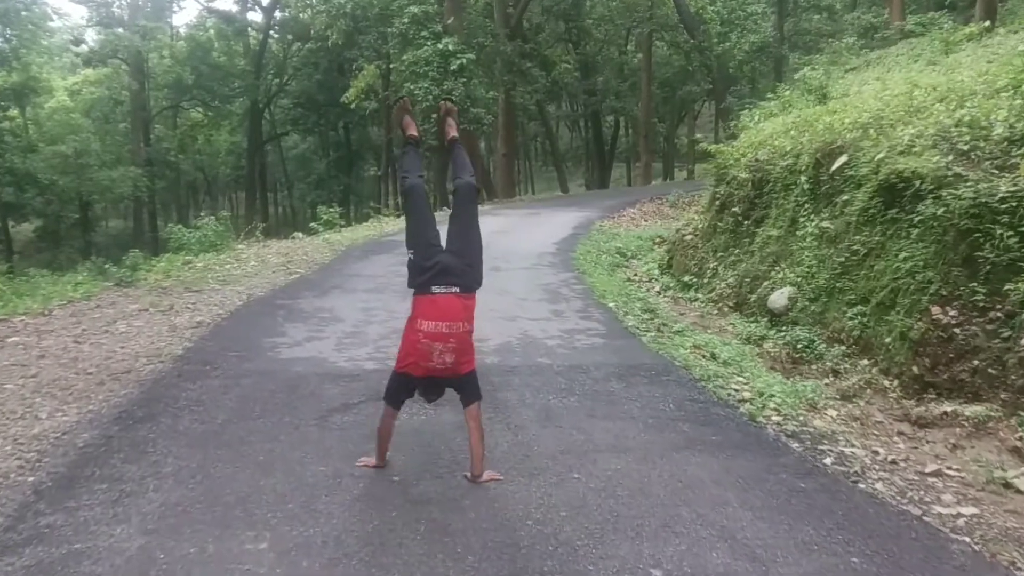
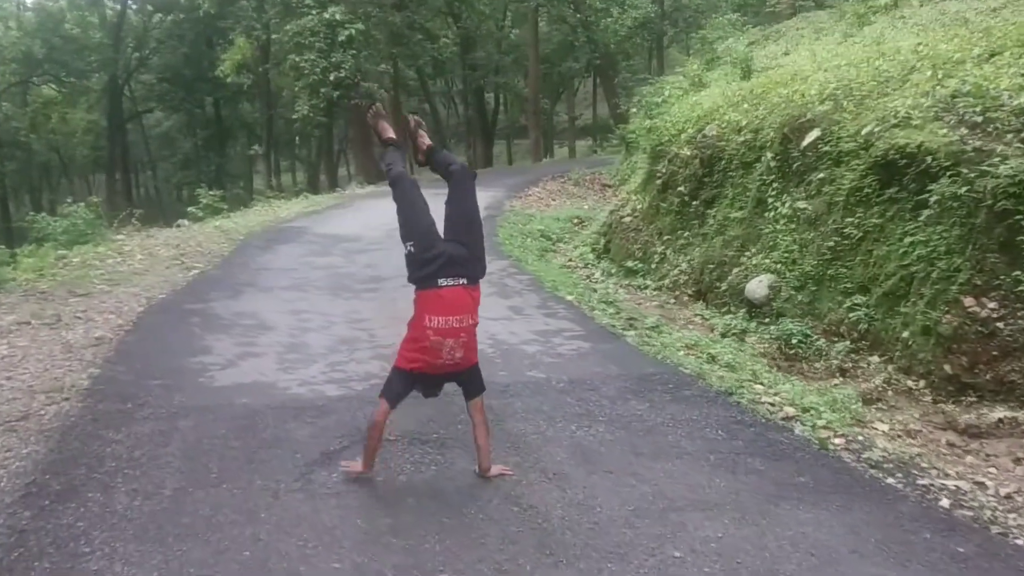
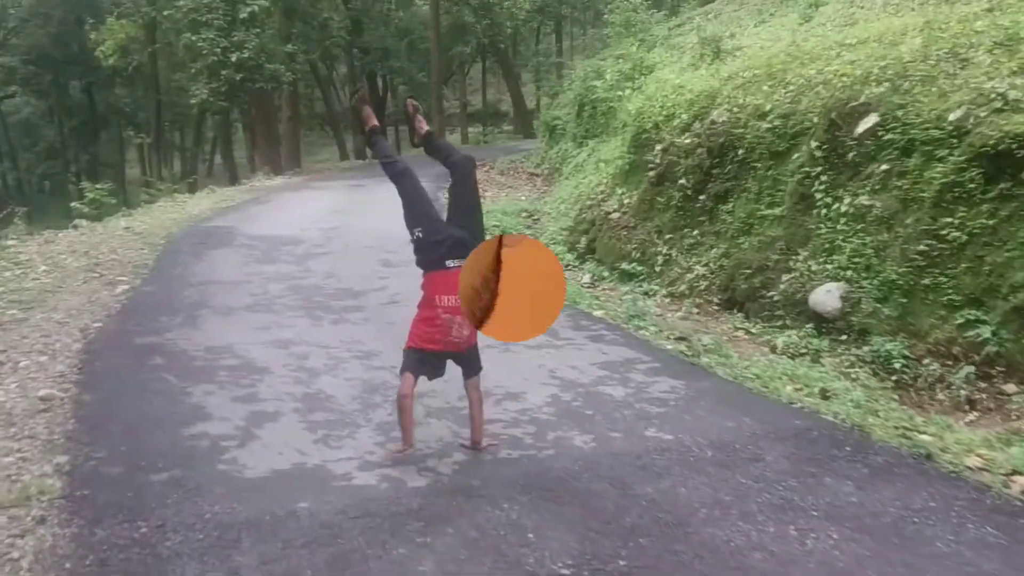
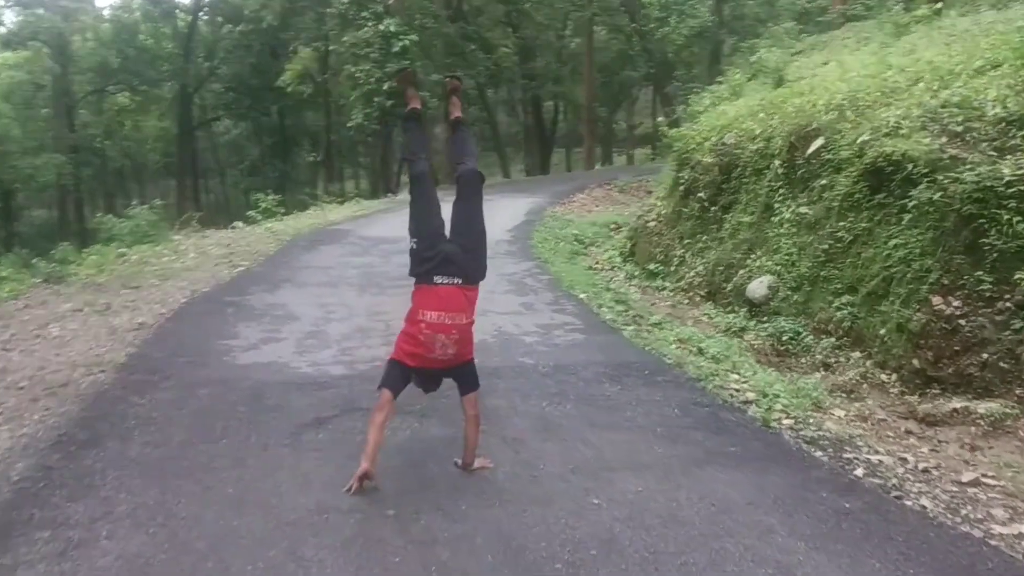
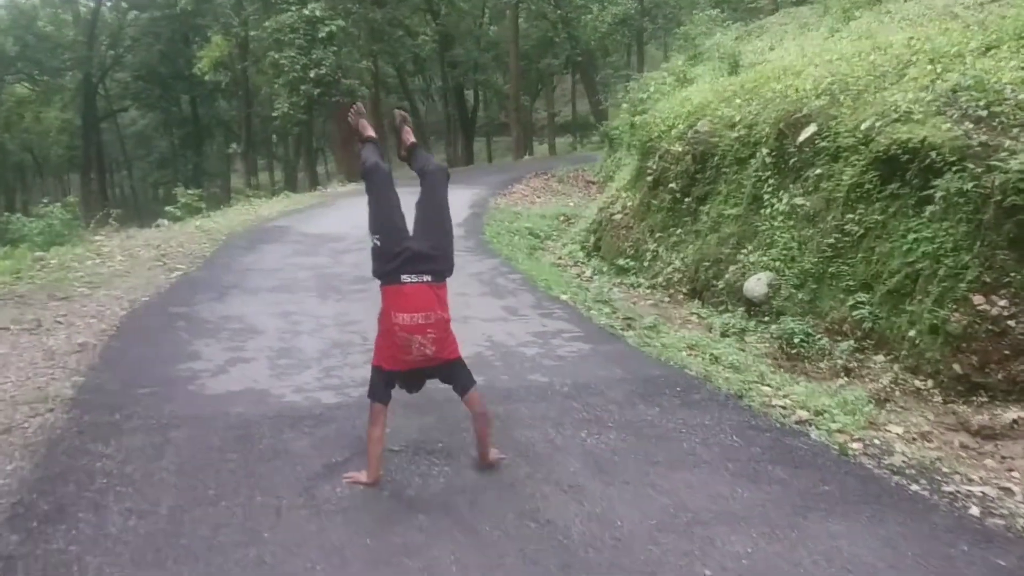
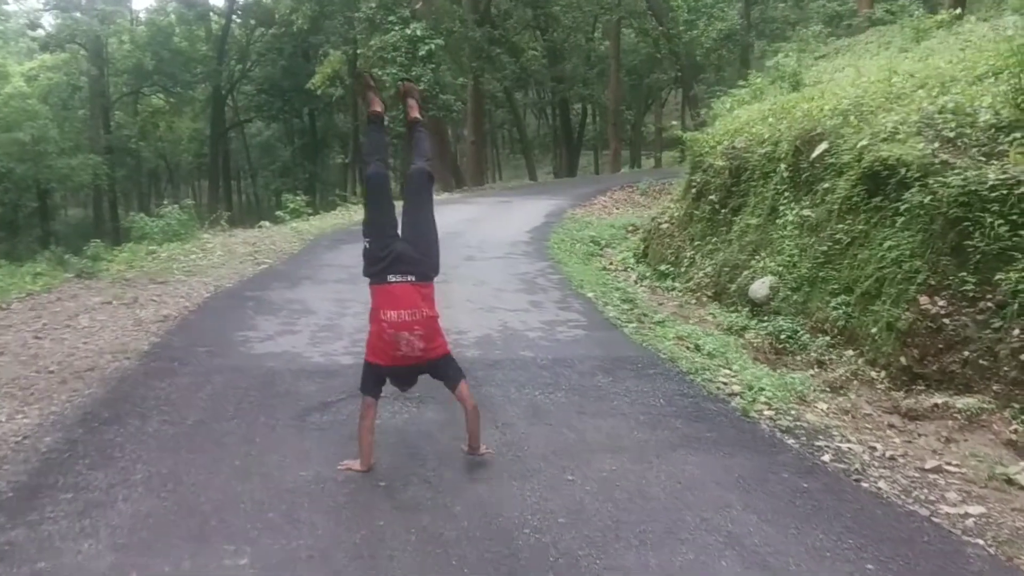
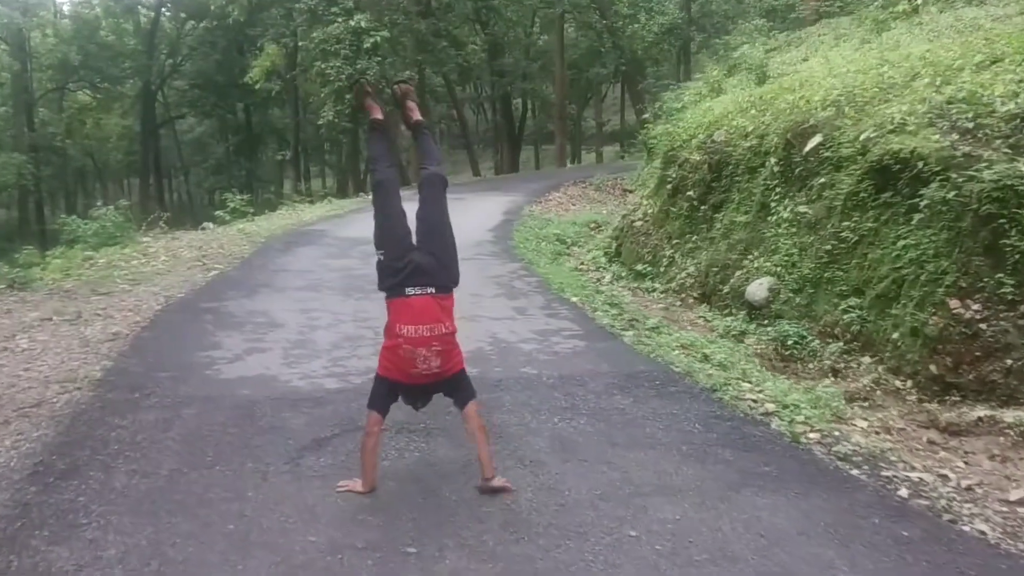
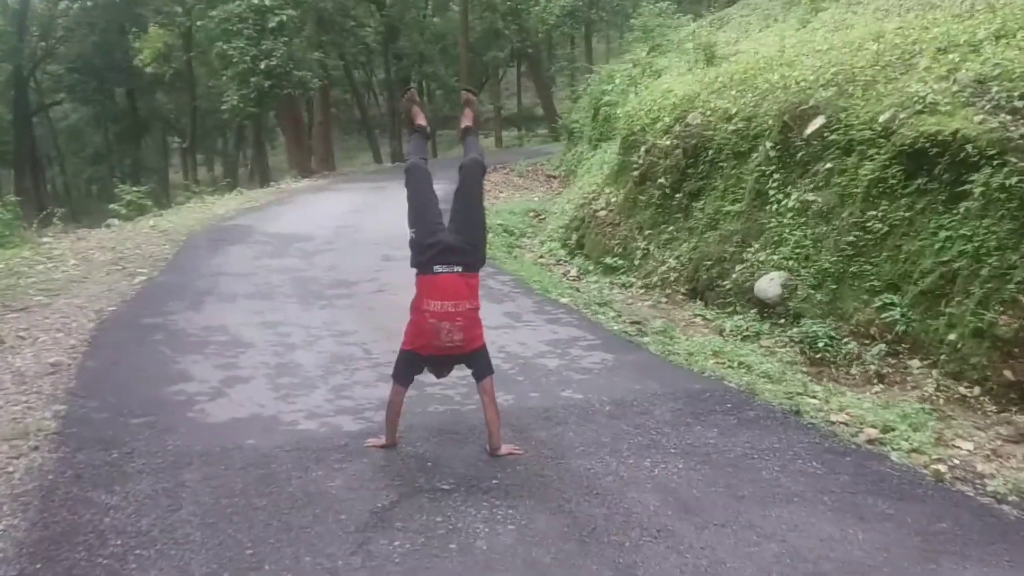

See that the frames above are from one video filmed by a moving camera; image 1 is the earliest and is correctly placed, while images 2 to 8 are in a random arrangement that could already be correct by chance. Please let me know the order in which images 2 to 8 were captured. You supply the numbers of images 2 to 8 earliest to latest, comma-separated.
6, 4, 7, 2, 5, 8, 3
